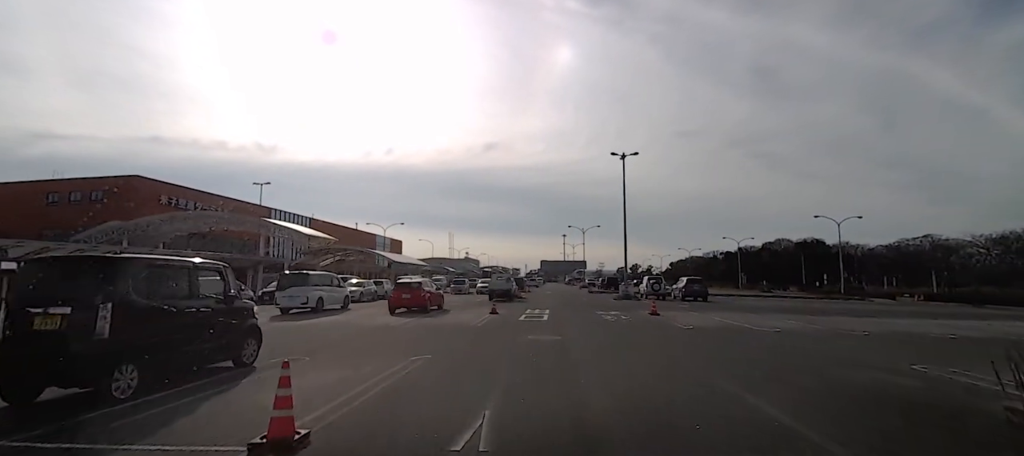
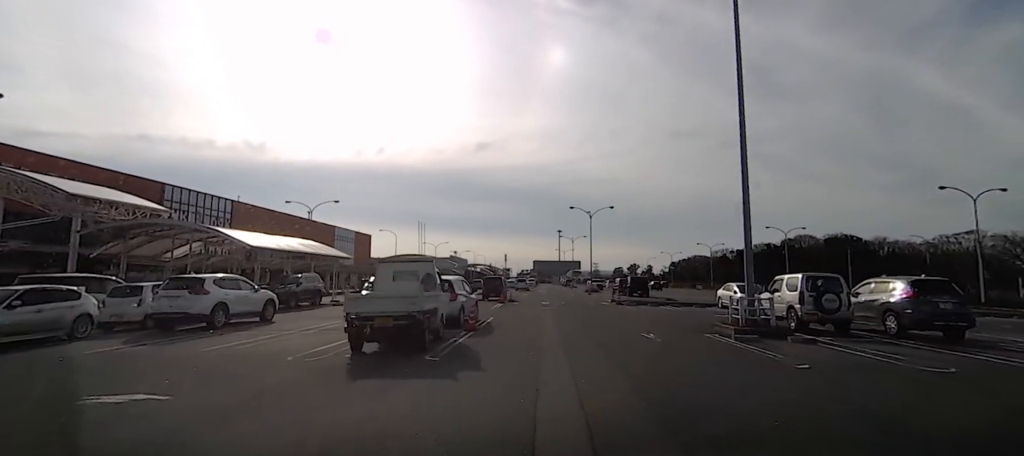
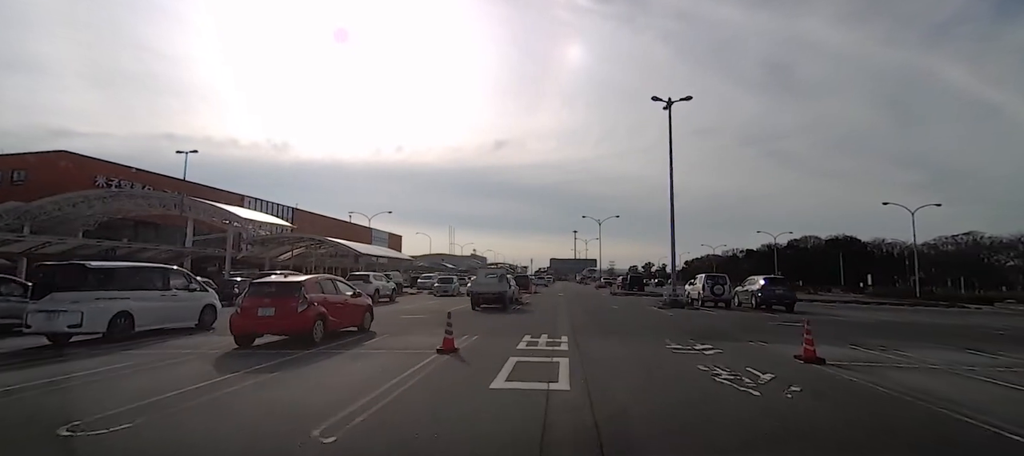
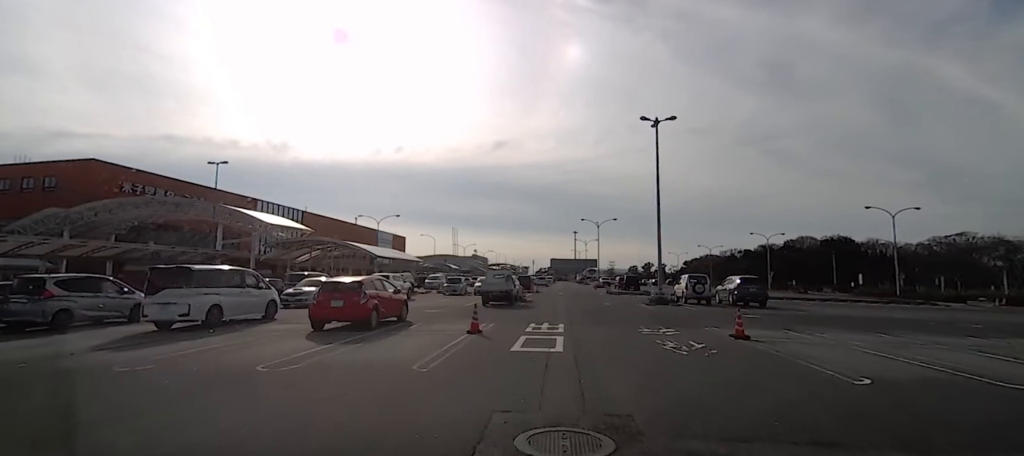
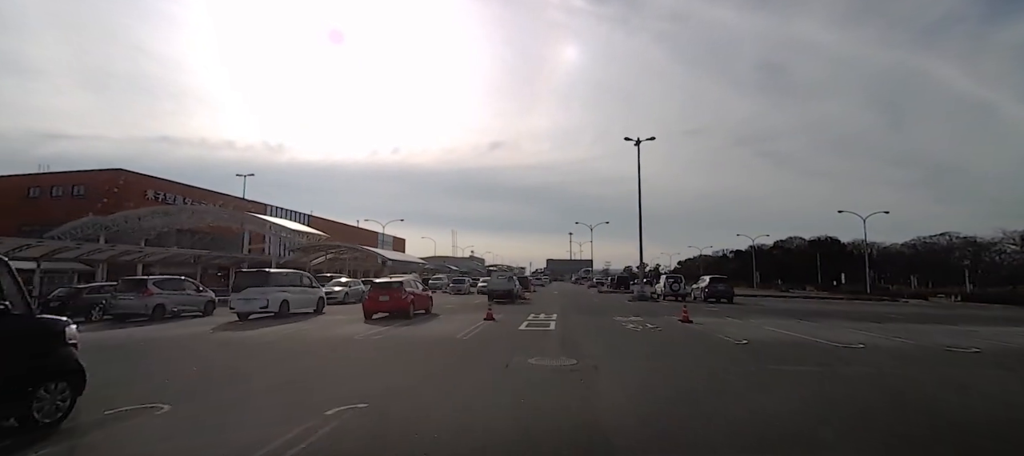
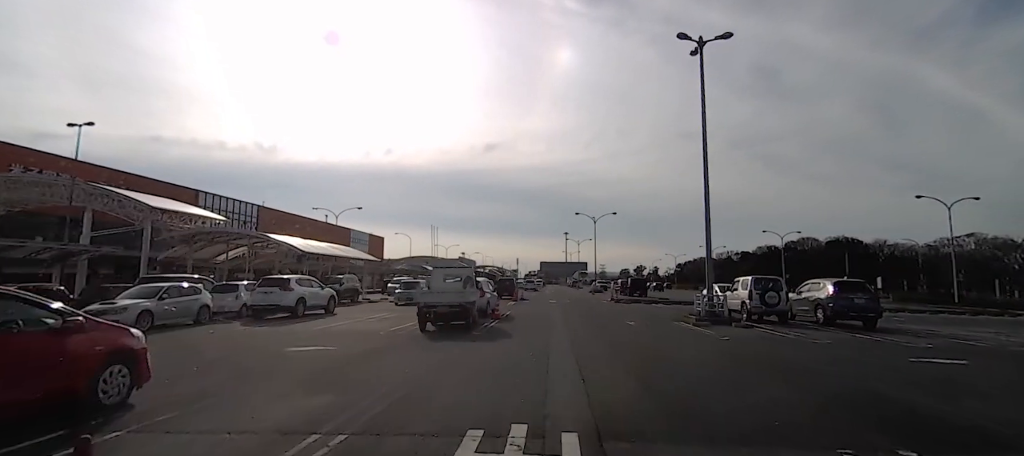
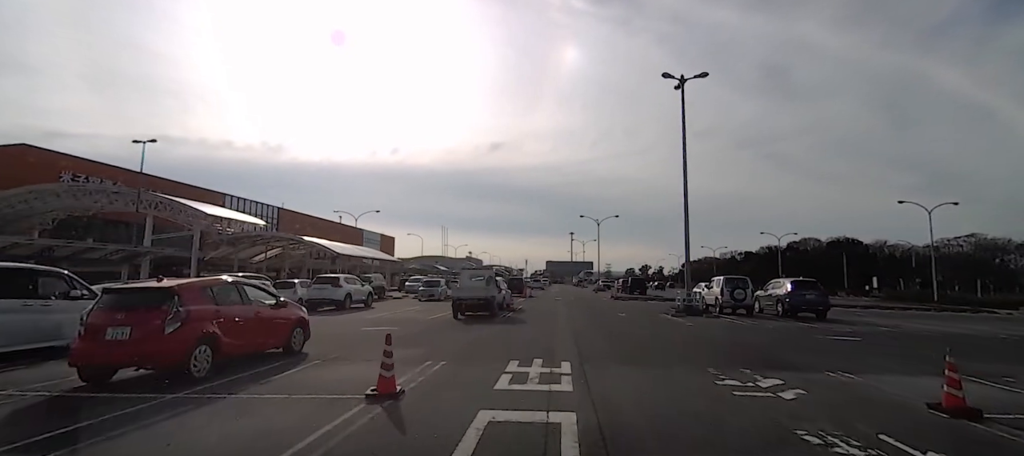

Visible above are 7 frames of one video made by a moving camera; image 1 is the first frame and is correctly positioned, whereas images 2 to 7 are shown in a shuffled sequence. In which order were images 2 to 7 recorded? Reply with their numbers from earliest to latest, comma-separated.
5, 4, 3, 7, 6, 2
